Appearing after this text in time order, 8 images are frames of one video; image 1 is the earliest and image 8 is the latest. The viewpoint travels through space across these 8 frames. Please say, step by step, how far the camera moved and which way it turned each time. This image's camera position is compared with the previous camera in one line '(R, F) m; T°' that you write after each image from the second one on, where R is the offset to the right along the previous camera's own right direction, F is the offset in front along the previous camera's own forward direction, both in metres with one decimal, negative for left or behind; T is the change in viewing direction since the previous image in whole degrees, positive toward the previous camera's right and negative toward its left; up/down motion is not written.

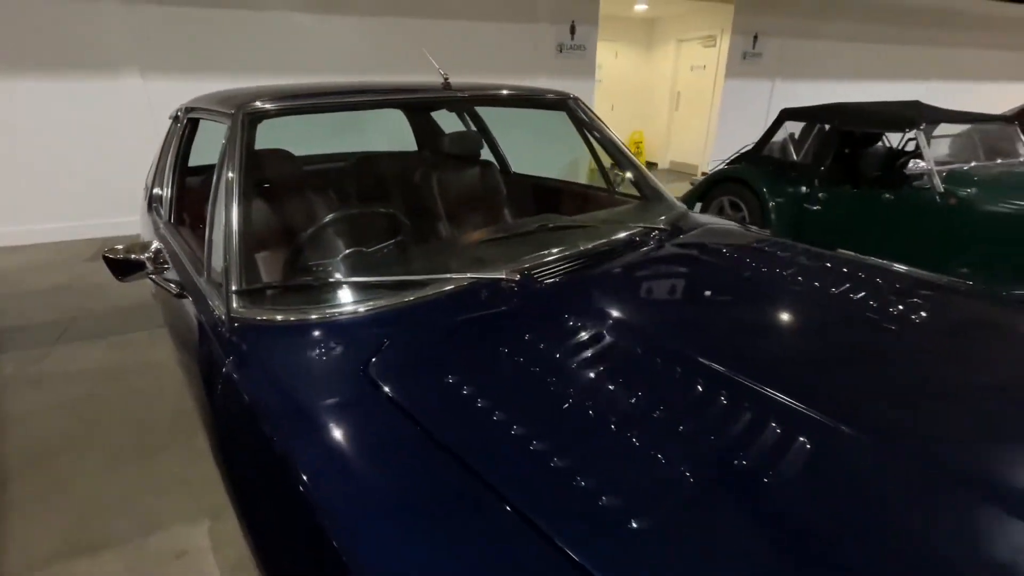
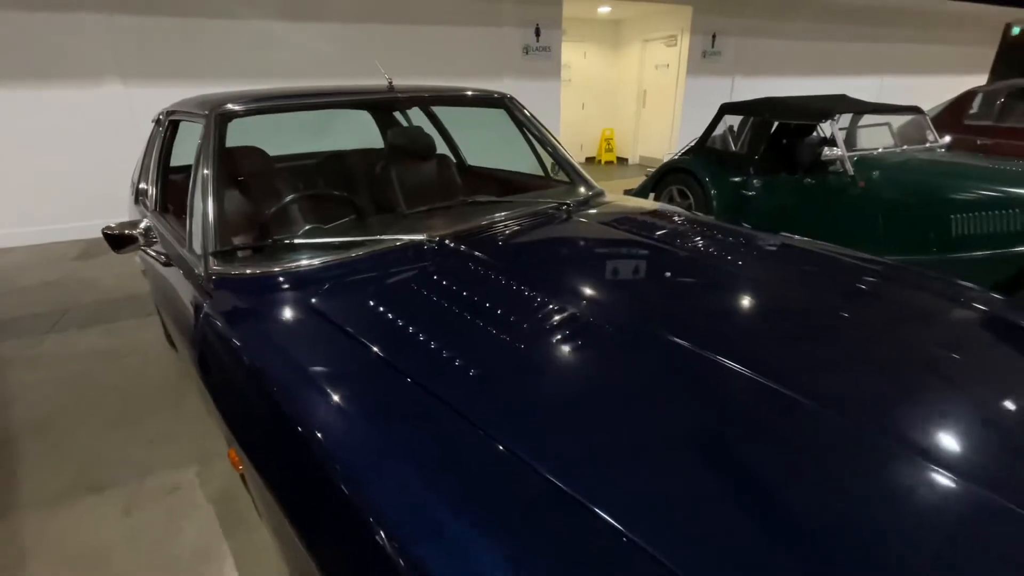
(+0.2, -0.3) m; +1°
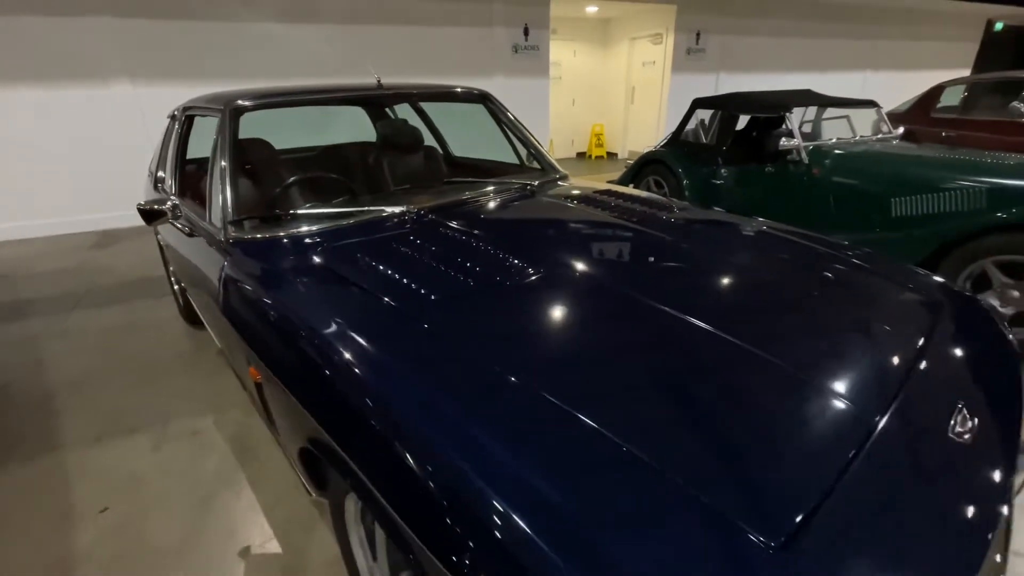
(+0.1, -0.3) m; 0°
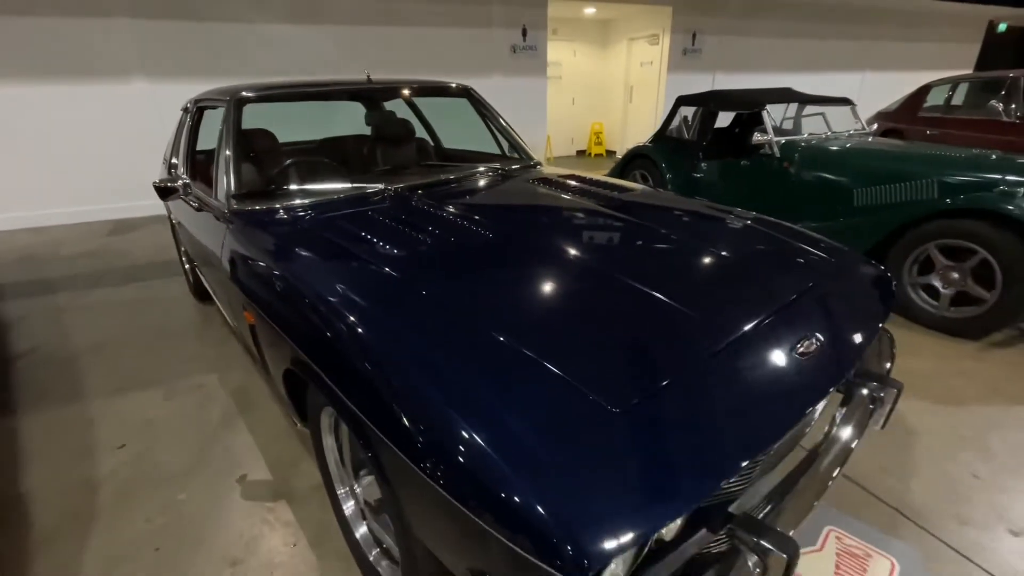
(+0.2, -0.2) m; -1°
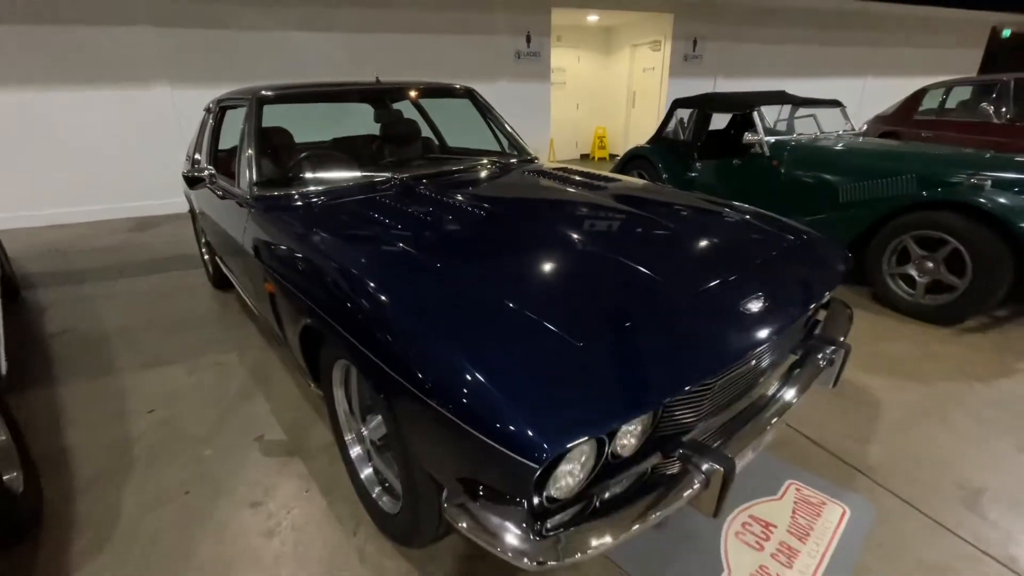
(+0.1, -0.2) m; -1°
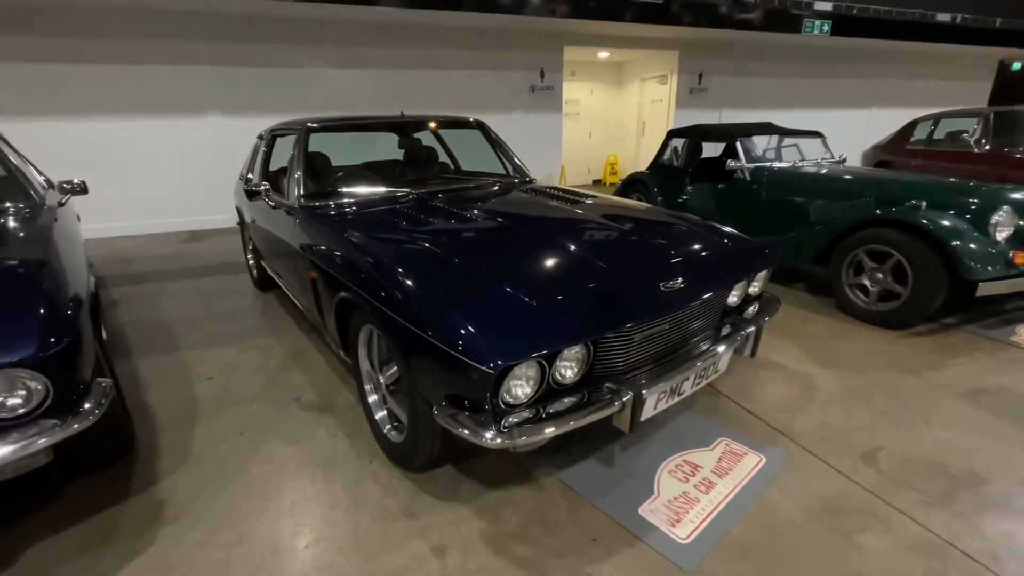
(+0.1, -0.4) m; -2°
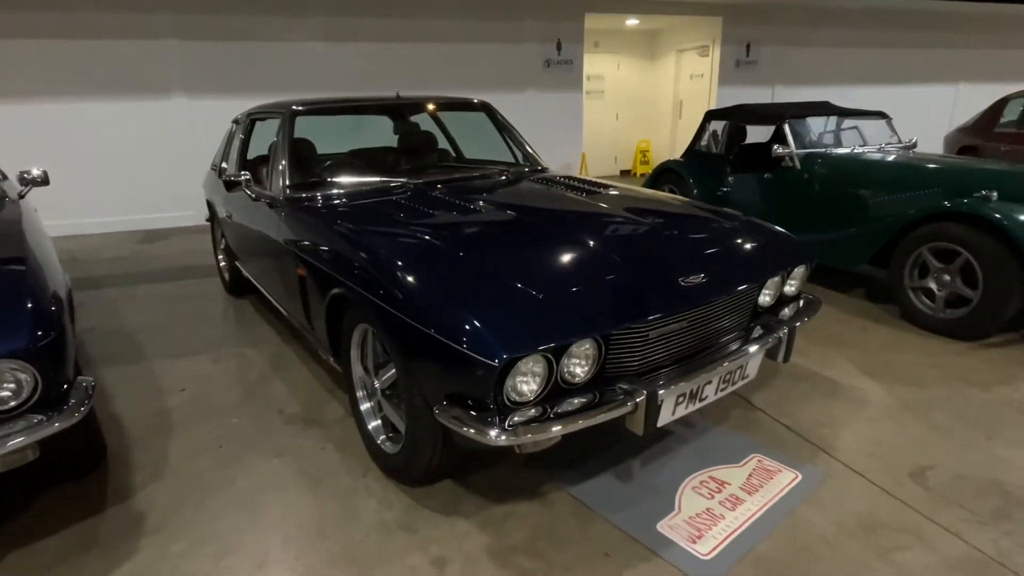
(+0.1, +0.4) m; -4°
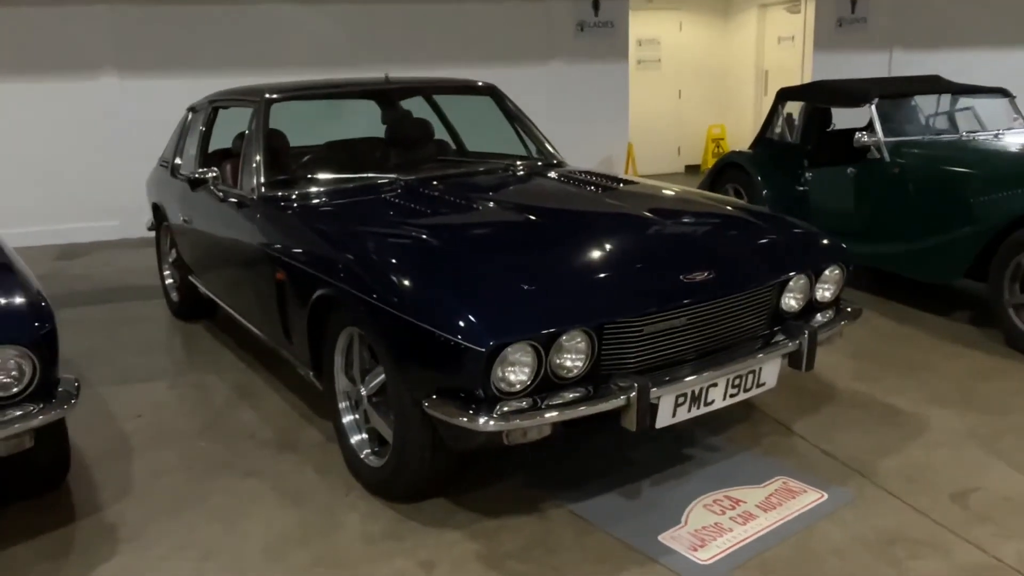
(+0.3, +0.4) m; -7°
